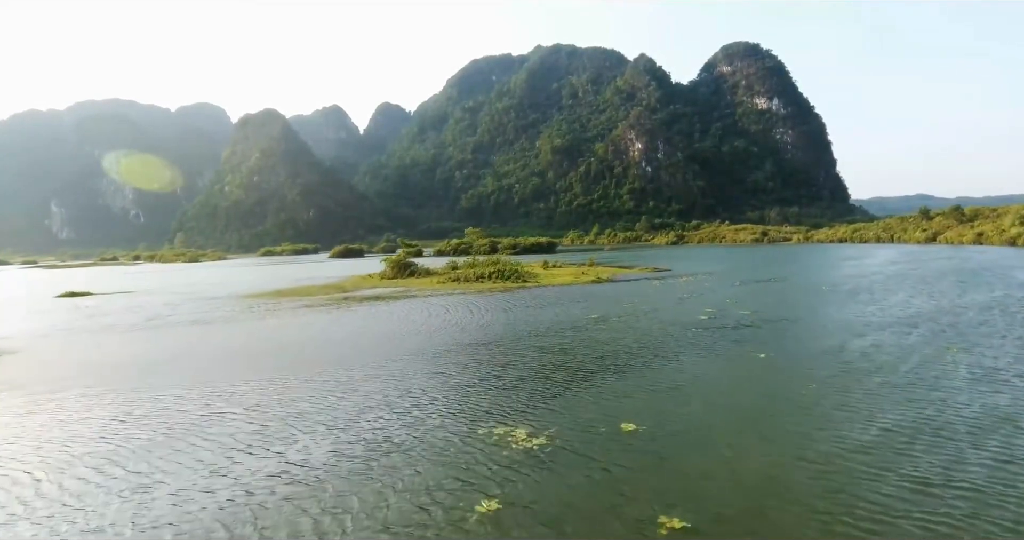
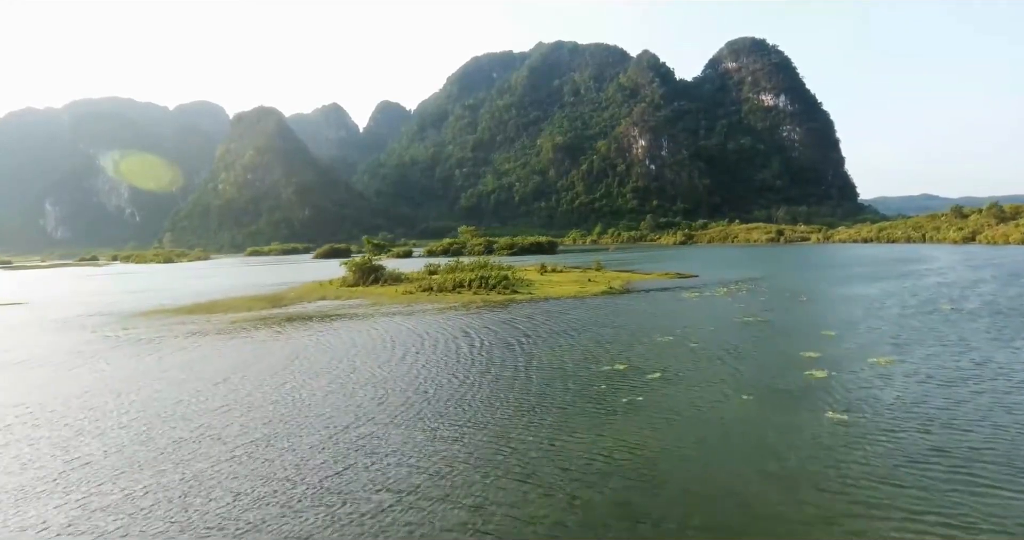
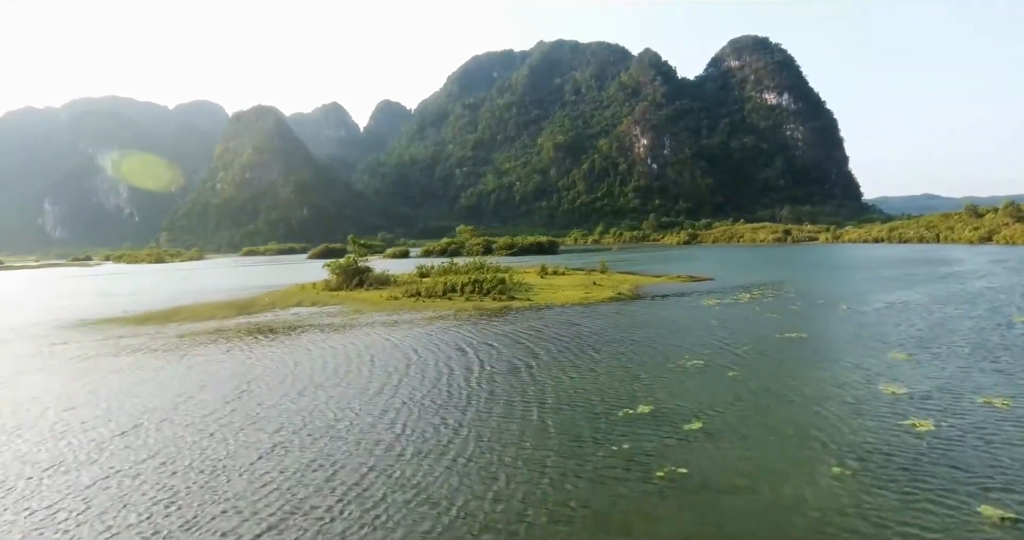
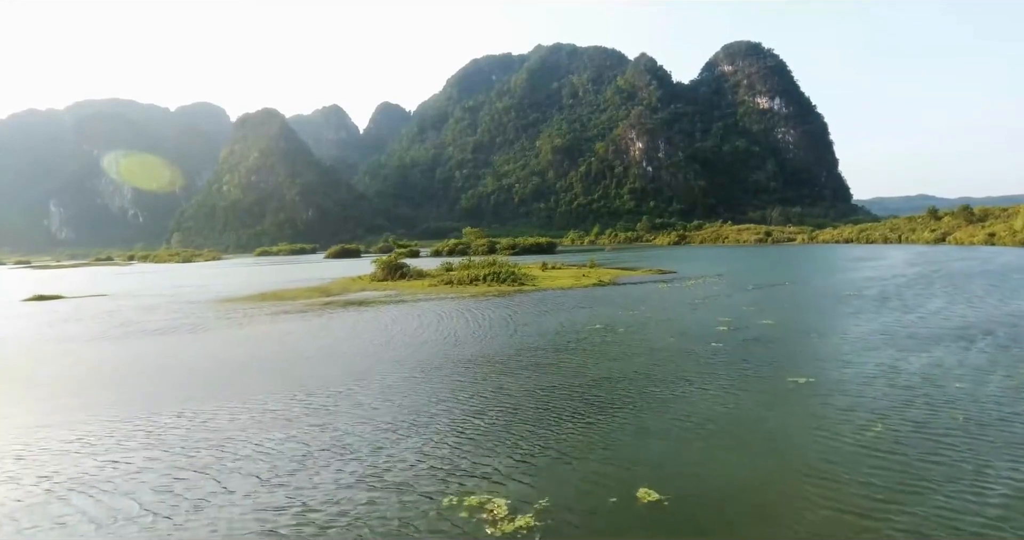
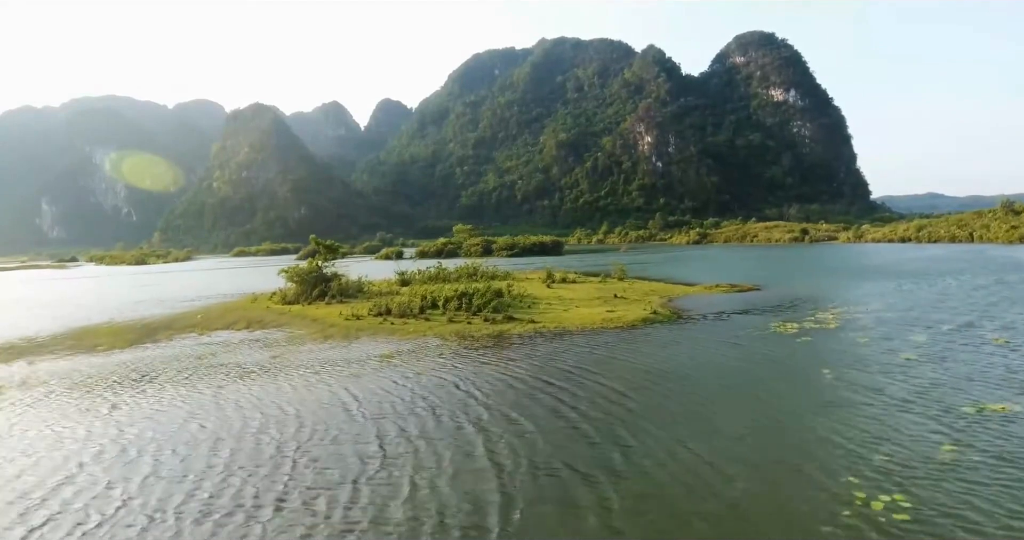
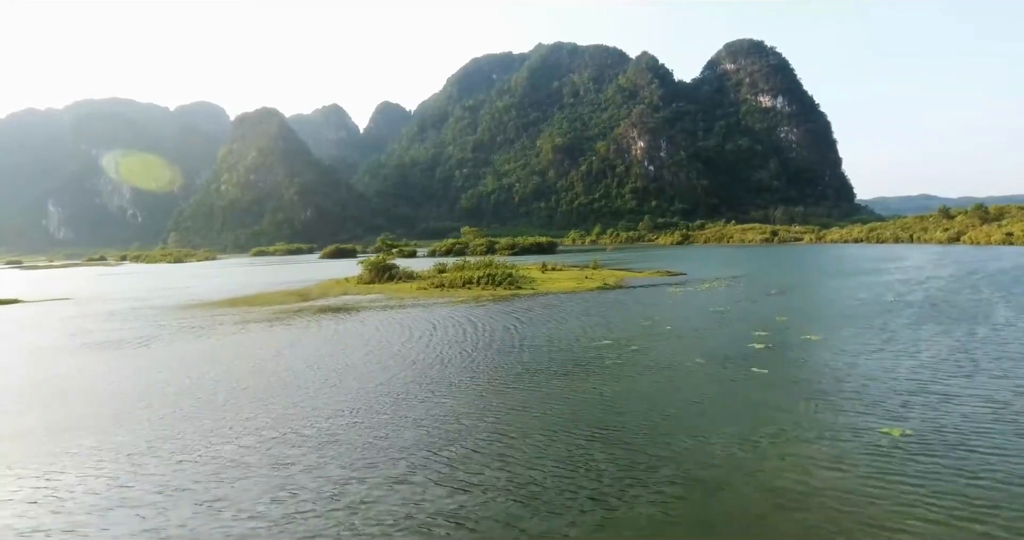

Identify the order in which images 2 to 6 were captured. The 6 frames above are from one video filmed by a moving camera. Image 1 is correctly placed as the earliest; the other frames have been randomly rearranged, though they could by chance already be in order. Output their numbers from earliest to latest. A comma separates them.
4, 6, 2, 3, 5
